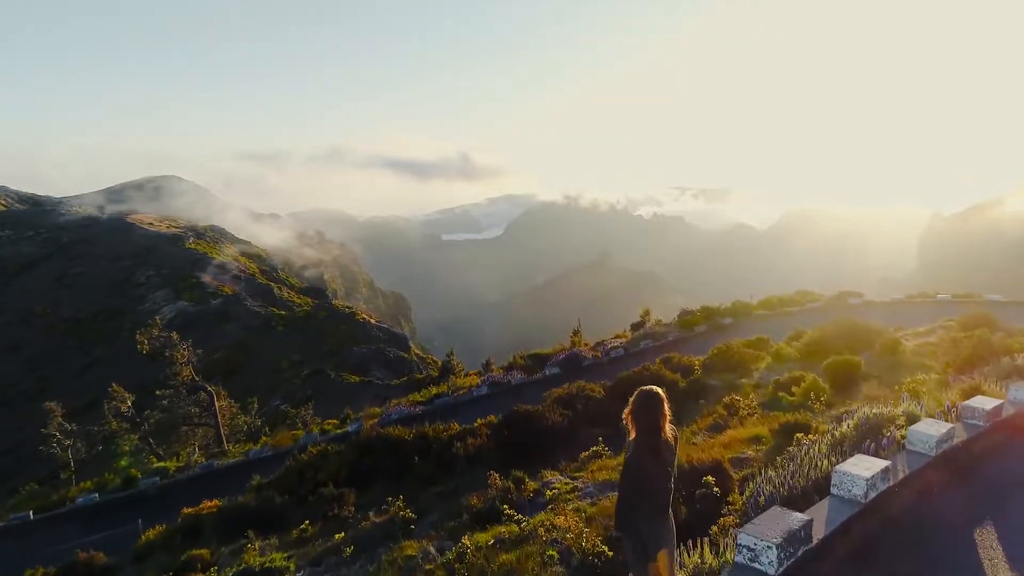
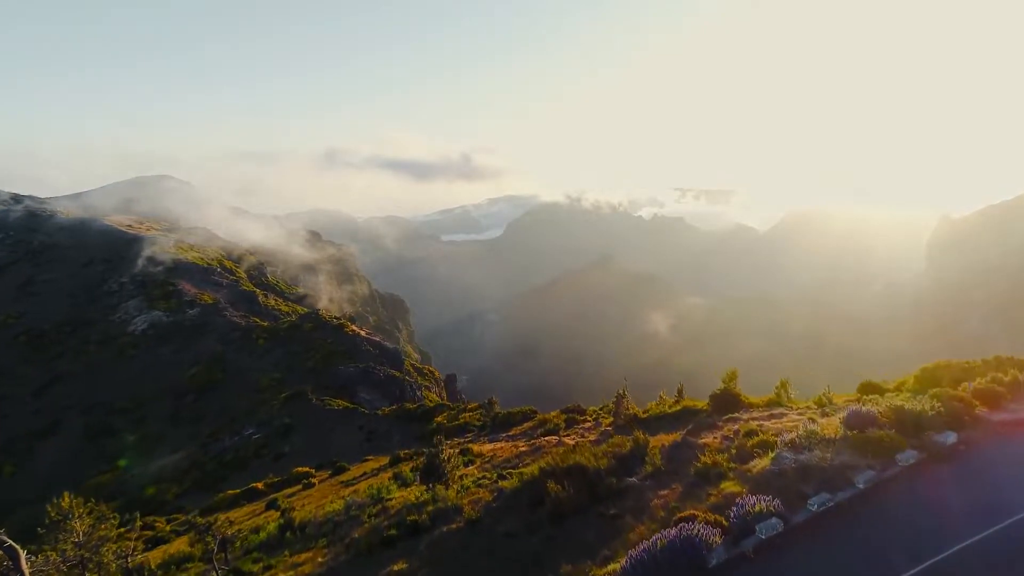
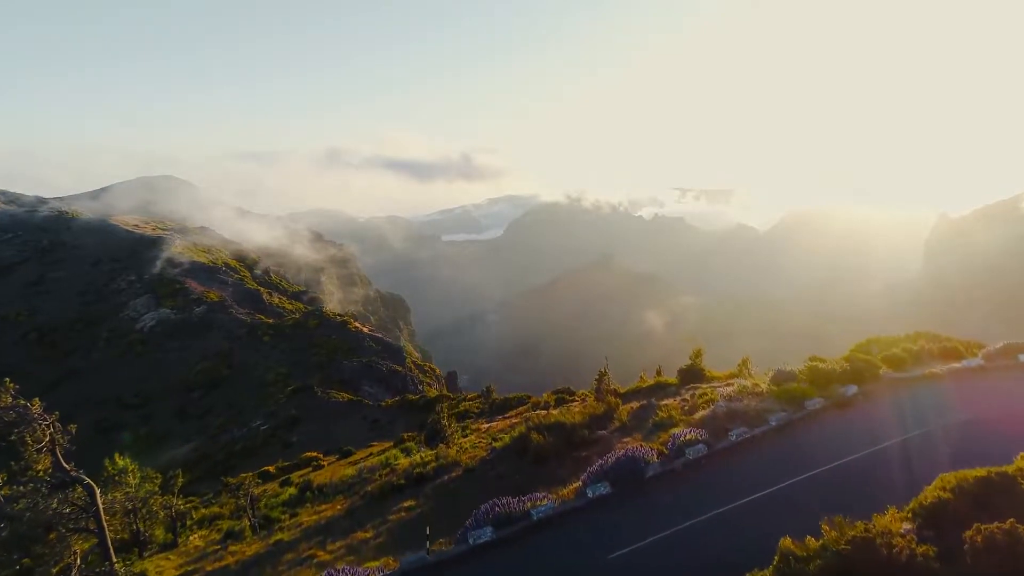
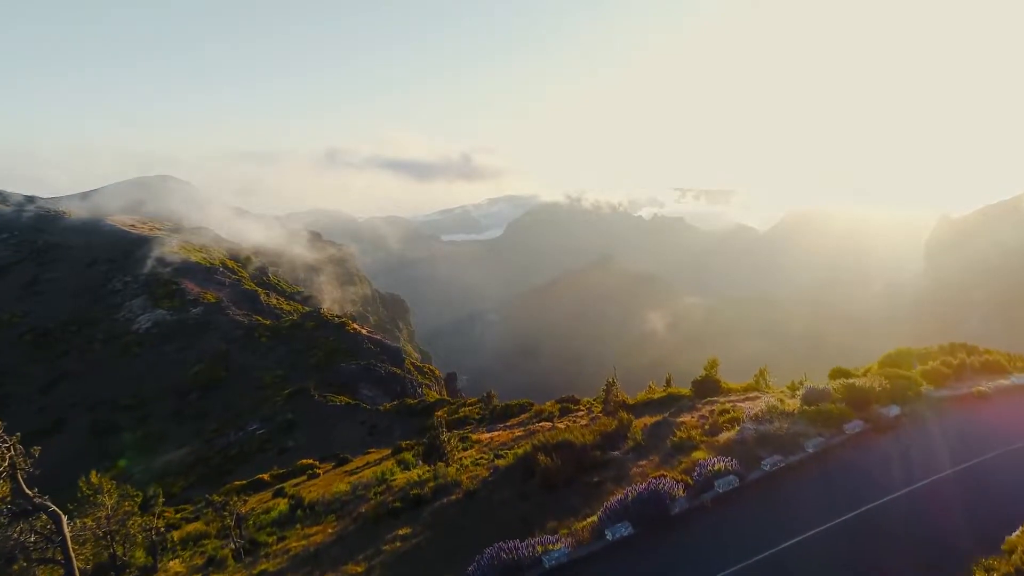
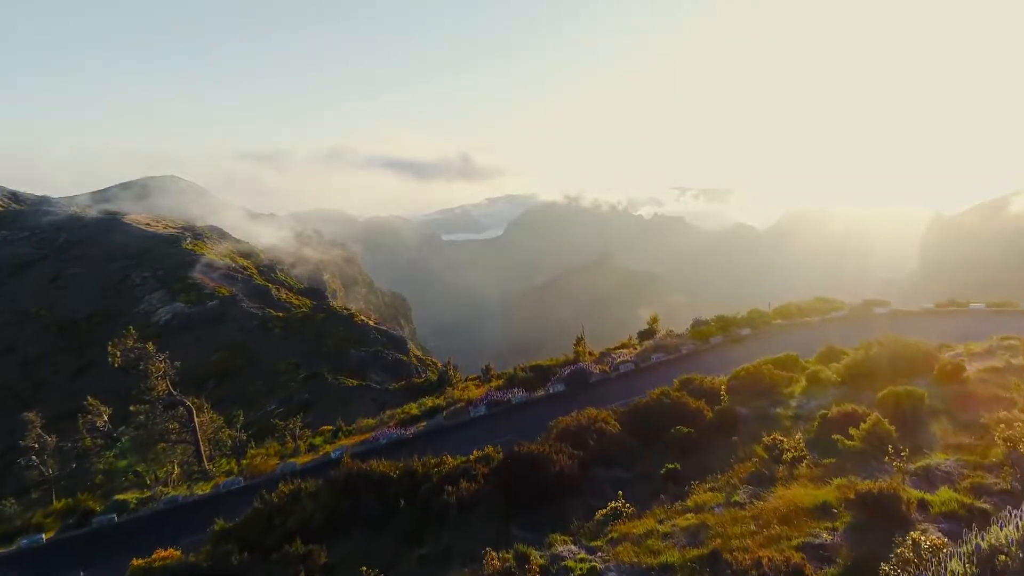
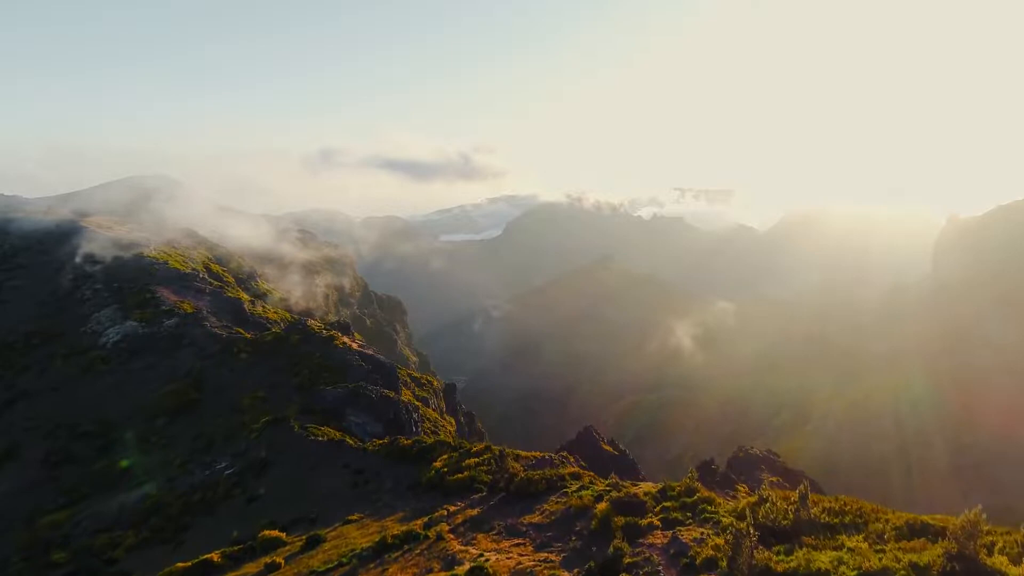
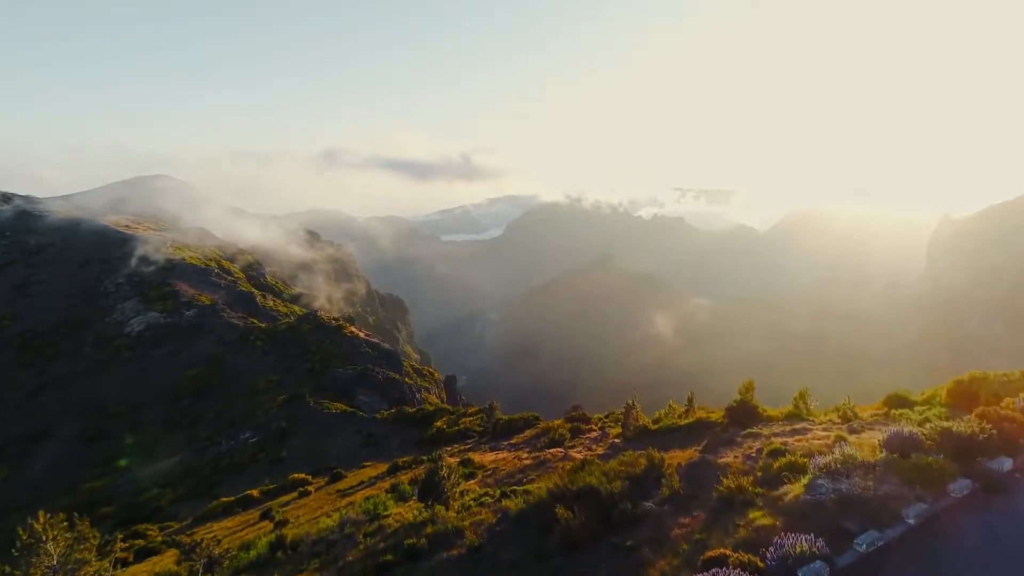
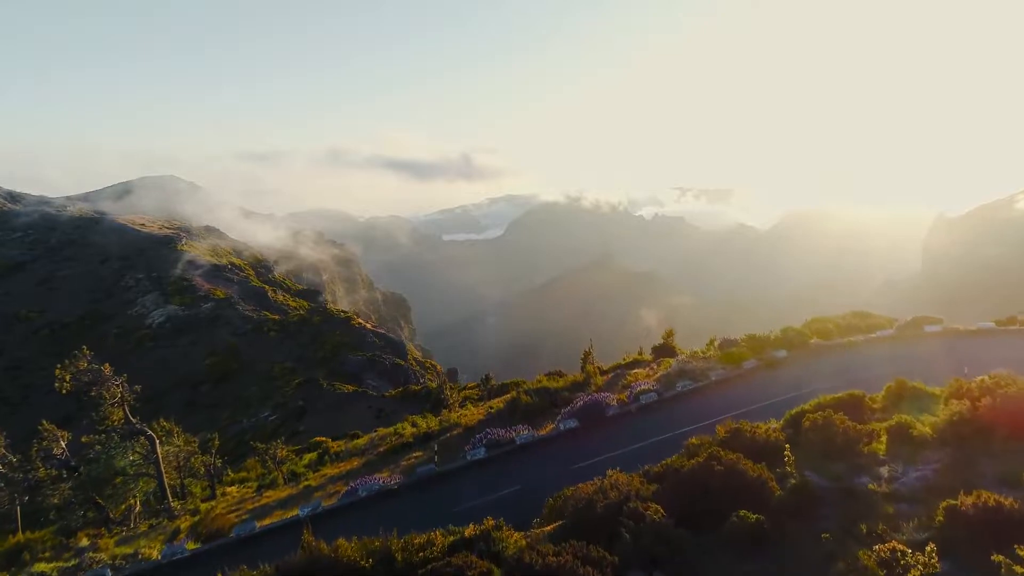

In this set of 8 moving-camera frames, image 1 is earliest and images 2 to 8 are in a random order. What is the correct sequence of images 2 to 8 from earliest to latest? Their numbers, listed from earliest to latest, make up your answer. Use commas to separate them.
5, 8, 3, 4, 2, 7, 6
